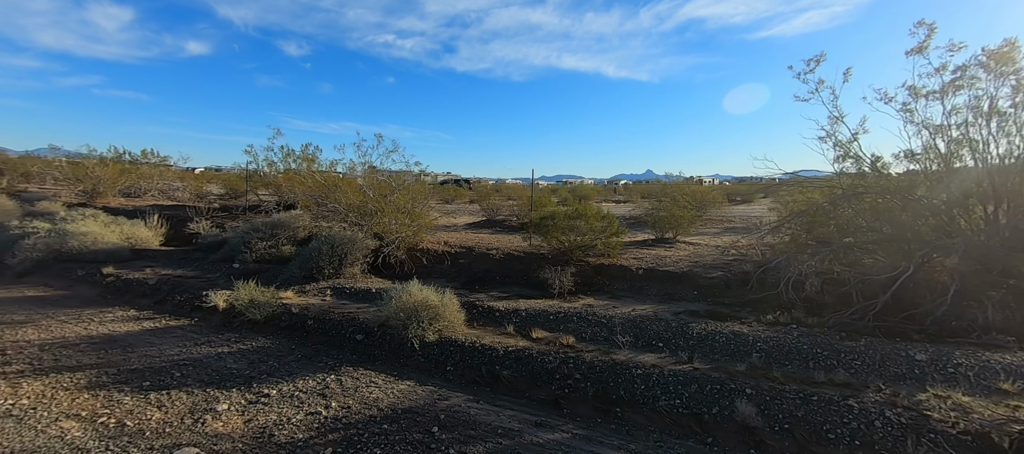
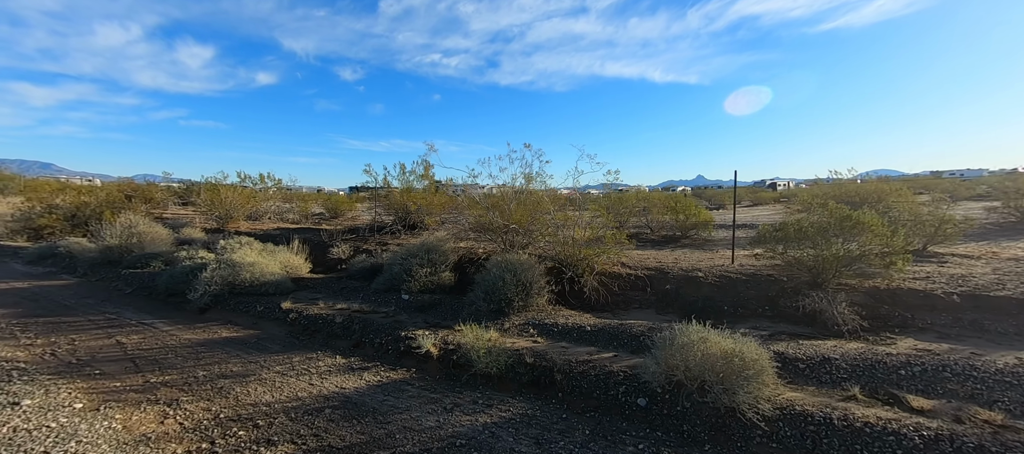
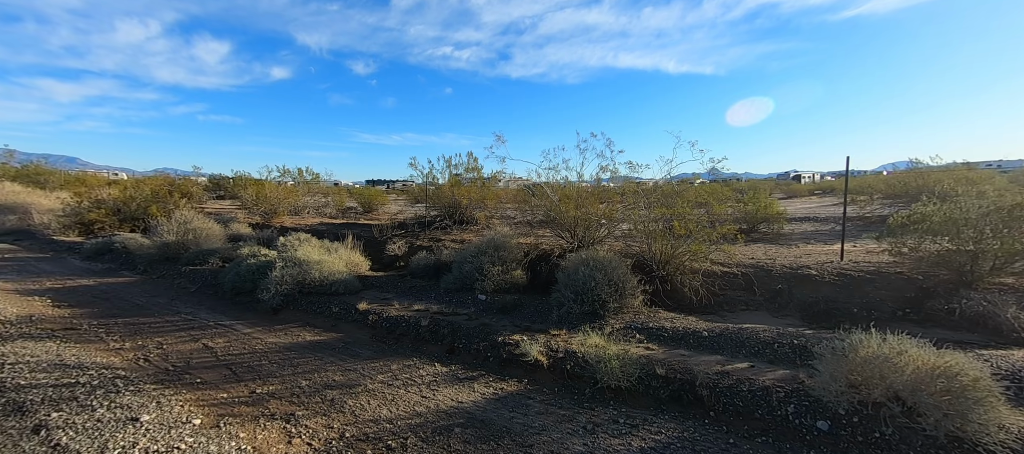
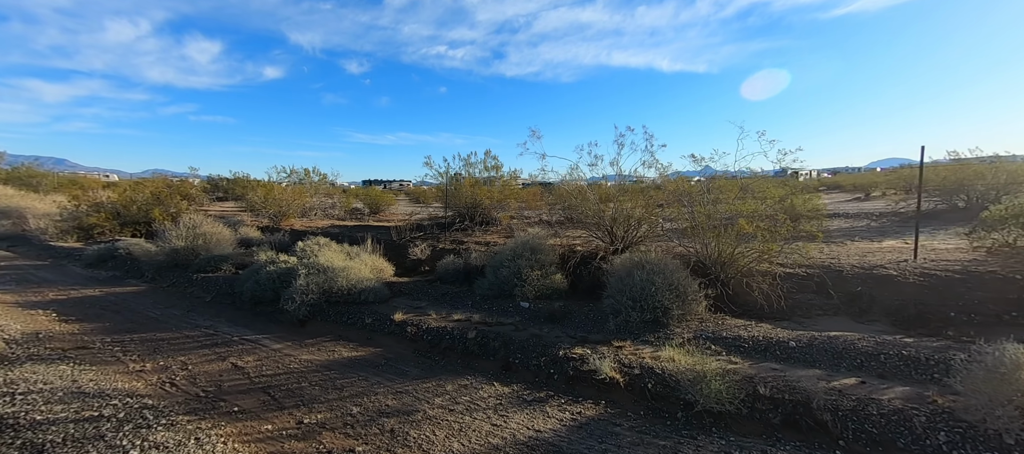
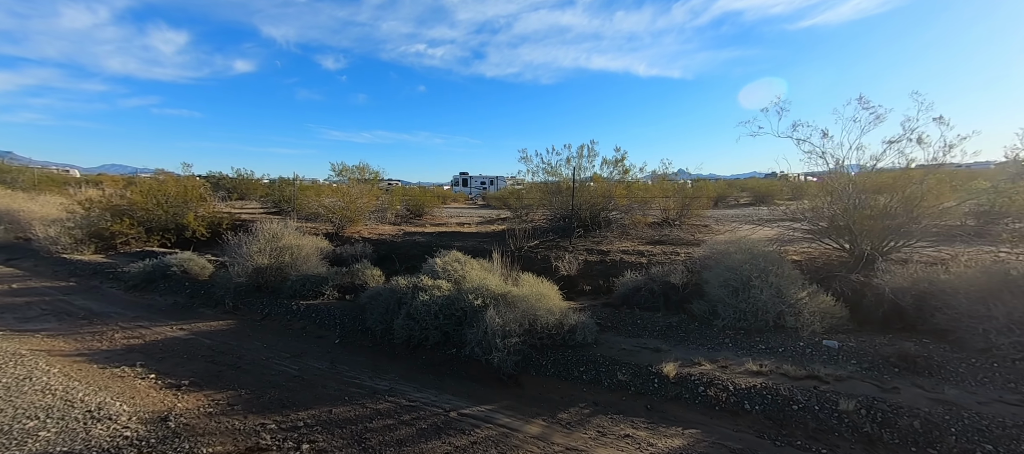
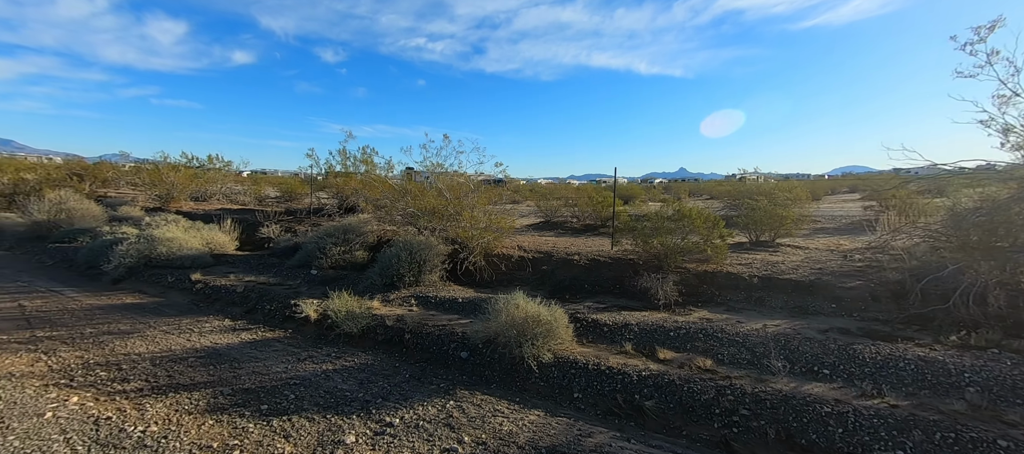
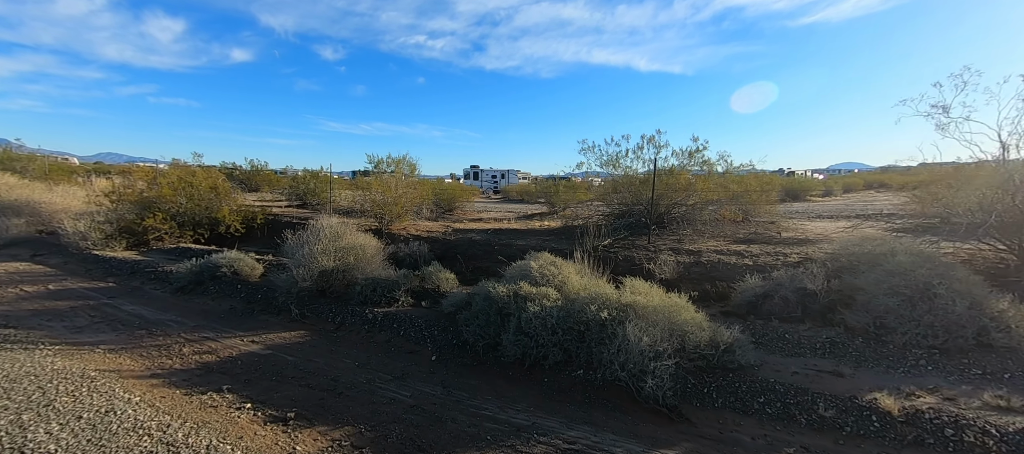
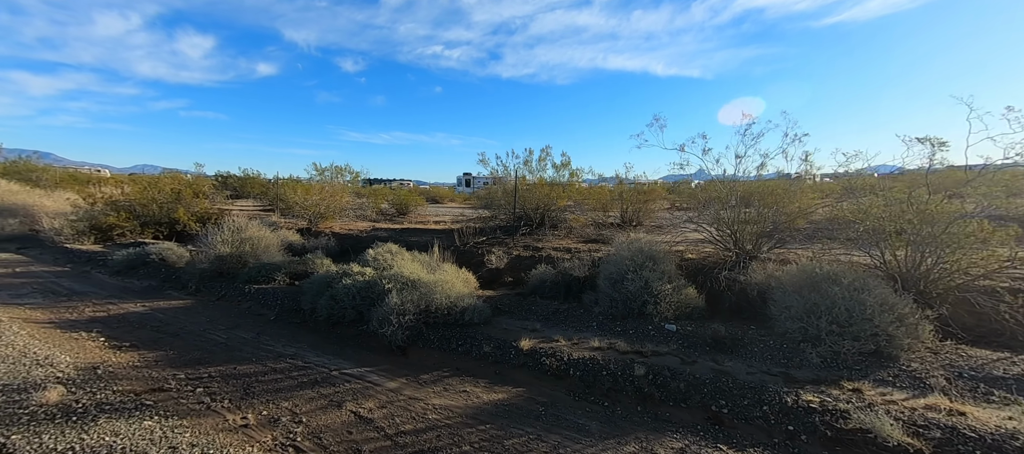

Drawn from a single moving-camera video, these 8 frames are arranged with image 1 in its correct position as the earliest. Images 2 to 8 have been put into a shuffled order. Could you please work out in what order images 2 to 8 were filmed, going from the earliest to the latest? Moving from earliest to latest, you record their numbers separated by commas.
6, 2, 3, 4, 8, 5, 7
